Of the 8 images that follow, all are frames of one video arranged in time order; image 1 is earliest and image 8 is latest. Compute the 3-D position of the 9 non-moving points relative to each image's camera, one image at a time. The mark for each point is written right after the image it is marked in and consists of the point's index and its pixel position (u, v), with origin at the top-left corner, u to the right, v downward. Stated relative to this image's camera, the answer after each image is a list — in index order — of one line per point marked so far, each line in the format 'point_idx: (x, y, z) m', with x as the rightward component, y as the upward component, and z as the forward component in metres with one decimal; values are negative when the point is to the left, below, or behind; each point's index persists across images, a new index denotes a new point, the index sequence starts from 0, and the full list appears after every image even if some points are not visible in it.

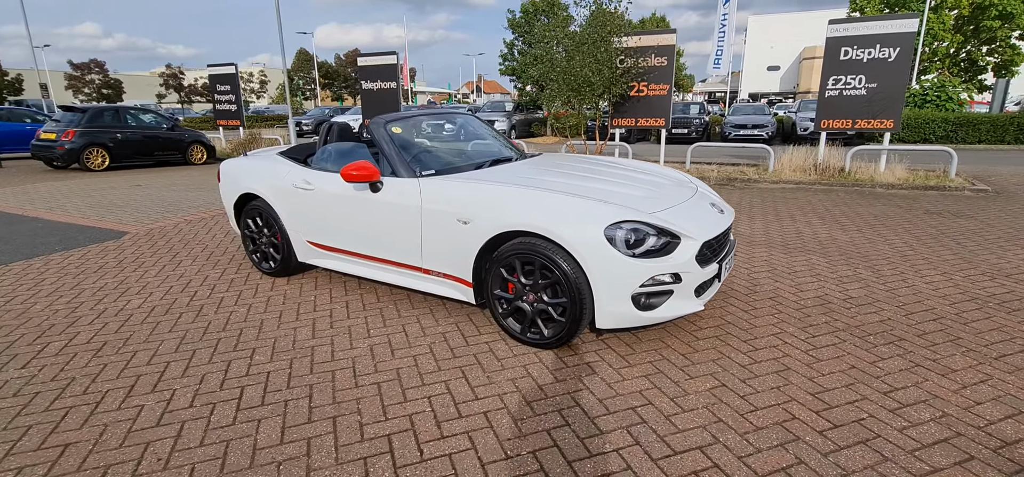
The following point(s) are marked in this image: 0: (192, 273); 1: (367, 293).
0: (-3.0, -0.3, +4.7) m
1: (-1.2, -0.4, +4.1) m
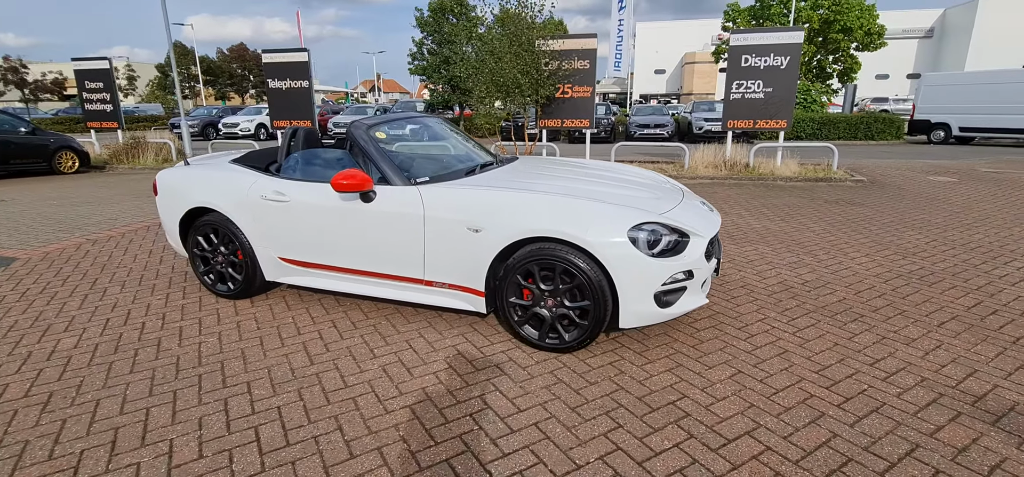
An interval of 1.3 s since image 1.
0: (-3.1, -0.5, +4.0) m
1: (-1.3, -0.5, +3.9) m
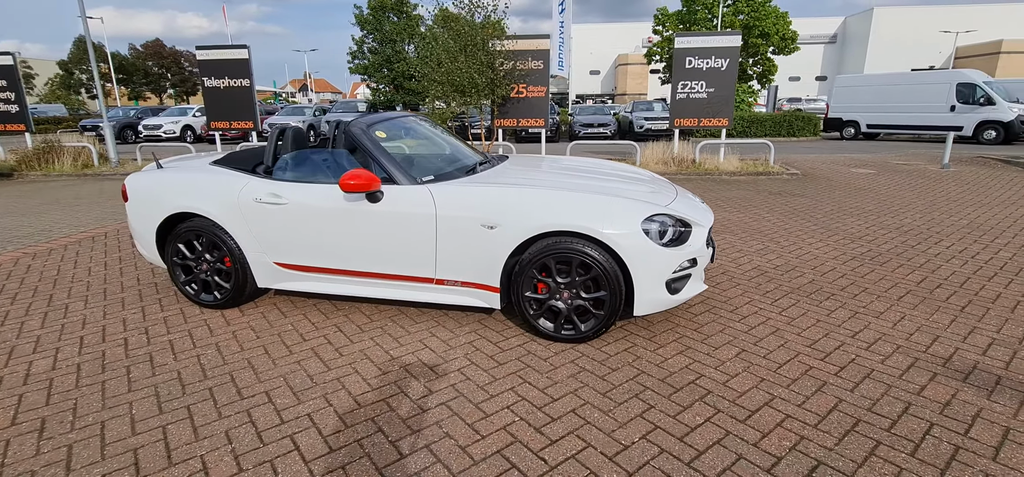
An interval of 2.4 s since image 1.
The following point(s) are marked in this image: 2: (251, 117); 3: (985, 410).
0: (-3.1, -0.6, +3.7) m
1: (-1.2, -0.6, +3.8) m
2: (-6.6, +3.1, +12.5) m
3: (+2.5, -0.9, +2.6) m
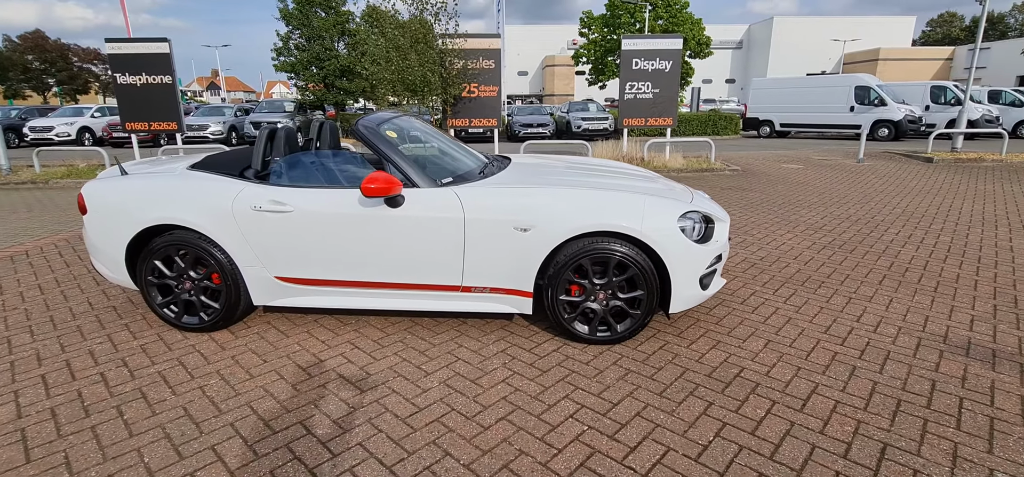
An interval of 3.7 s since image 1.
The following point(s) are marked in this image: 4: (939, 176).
0: (-2.9, -0.7, +3.2) m
1: (-1.1, -0.6, +3.5) m
2: (-7.7, +2.8, +11.4) m
3: (+2.8, -0.8, +2.8) m
4: (+8.8, +1.3, +10.3) m
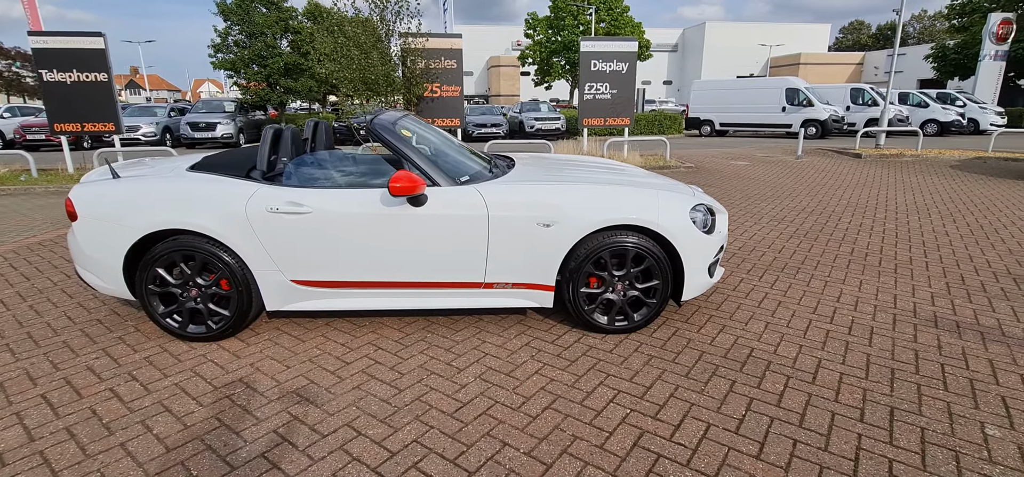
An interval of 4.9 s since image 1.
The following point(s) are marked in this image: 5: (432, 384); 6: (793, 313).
0: (-2.8, -0.8, +2.9) m
1: (-0.9, -0.6, +3.4) m
2: (-8.5, +2.6, +10.6) m
3: (+2.9, -0.7, +3.2) m
4: (+8.1, +1.6, +11.3) m
5: (-0.5, -0.8, +2.8) m
6: (+2.1, -0.6, +3.7) m
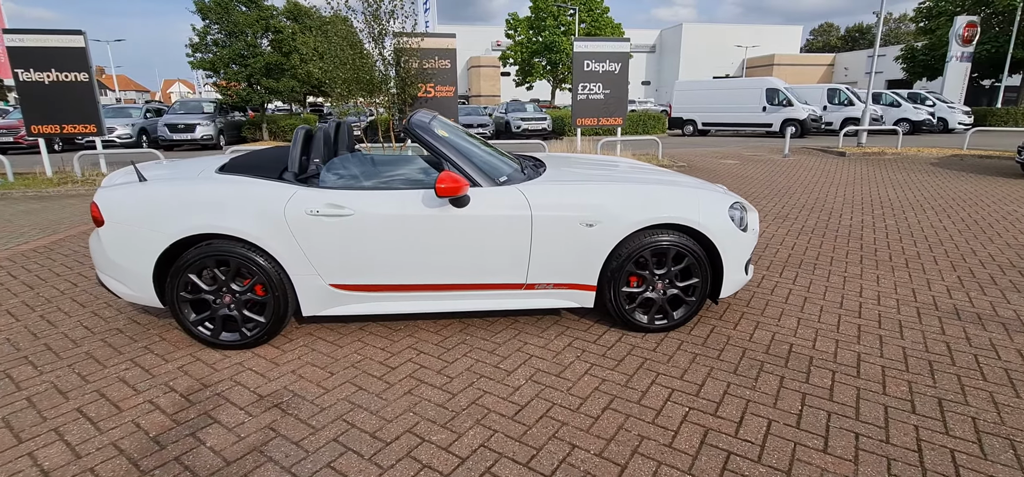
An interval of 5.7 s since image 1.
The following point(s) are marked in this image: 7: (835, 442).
0: (-2.5, -0.8, +2.8) m
1: (-0.7, -0.6, +3.4) m
2: (-8.6, +2.4, +10.2) m
3: (+3.2, -0.7, +3.3) m
4: (+8.0, +1.7, +11.7) m
5: (-0.2, -0.8, +2.8) m
6: (+2.4, -0.5, +3.8) m
7: (+1.5, -1.0, +2.3) m
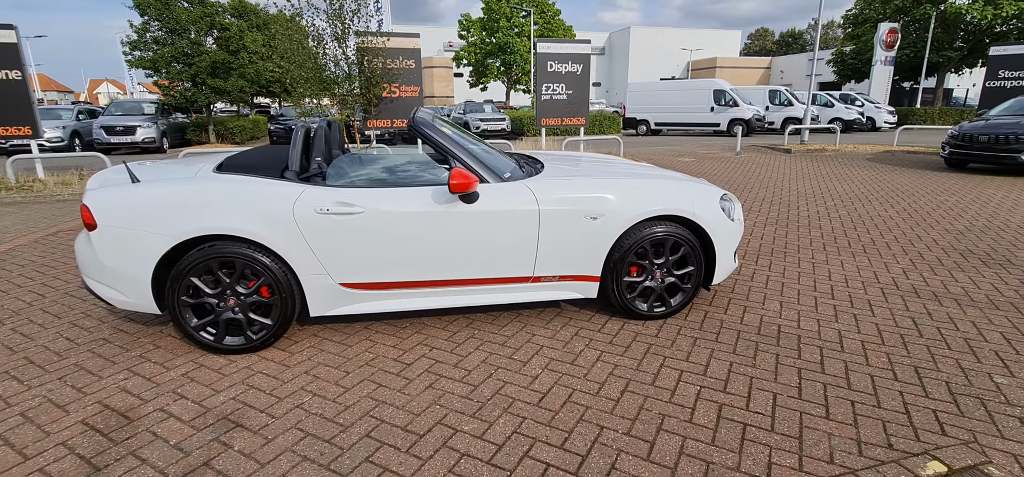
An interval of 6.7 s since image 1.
0: (-2.4, -0.8, +2.7) m
1: (-0.6, -0.6, +3.4) m
2: (-9.2, +2.2, +9.5) m
3: (+3.2, -0.6, +3.7) m
4: (+7.2, +1.9, +12.4) m
5: (-0.1, -0.8, +2.8) m
6: (+2.4, -0.4, +4.1) m
7: (+1.7, -0.9, +2.6) m
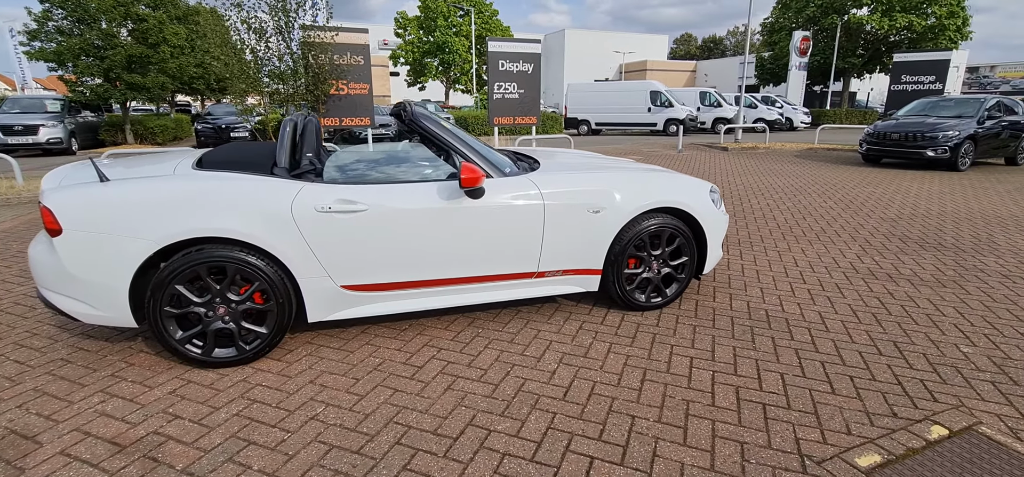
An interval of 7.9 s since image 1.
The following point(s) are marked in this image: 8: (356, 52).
0: (-2.2, -0.9, +2.3) m
1: (-0.6, -0.6, +3.3) m
2: (-9.9, +2.0, +8.2) m
3: (+3.2, -0.4, +4.0) m
4: (+6.0, +2.1, +13.2) m
5: (+0.1, -0.8, +2.8) m
6: (+2.3, -0.3, +4.3) m
7: (+1.8, -0.8, +2.7) m
8: (-3.4, +4.0, +10.8) m
